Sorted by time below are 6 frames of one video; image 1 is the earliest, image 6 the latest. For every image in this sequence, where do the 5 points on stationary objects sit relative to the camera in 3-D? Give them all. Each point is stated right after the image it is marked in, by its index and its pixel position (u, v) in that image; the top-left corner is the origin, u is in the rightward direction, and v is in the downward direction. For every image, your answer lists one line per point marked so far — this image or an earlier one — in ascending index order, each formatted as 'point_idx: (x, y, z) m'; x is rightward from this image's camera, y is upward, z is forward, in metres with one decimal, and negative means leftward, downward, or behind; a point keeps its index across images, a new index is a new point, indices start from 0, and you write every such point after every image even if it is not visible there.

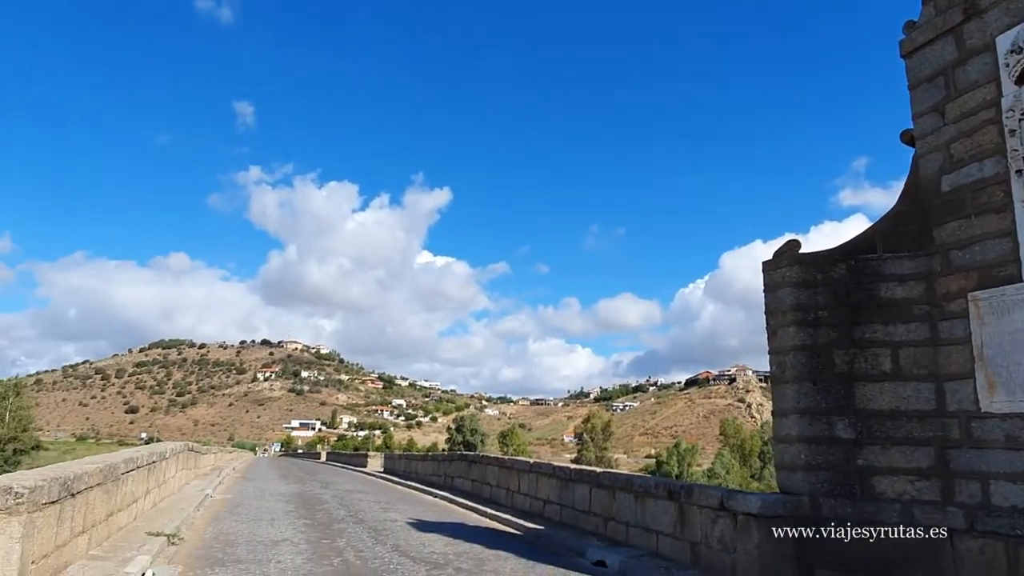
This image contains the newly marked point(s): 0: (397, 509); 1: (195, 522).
0: (-2.2, -4.2, +13.8) m
1: (-4.8, -3.6, +11.1) m
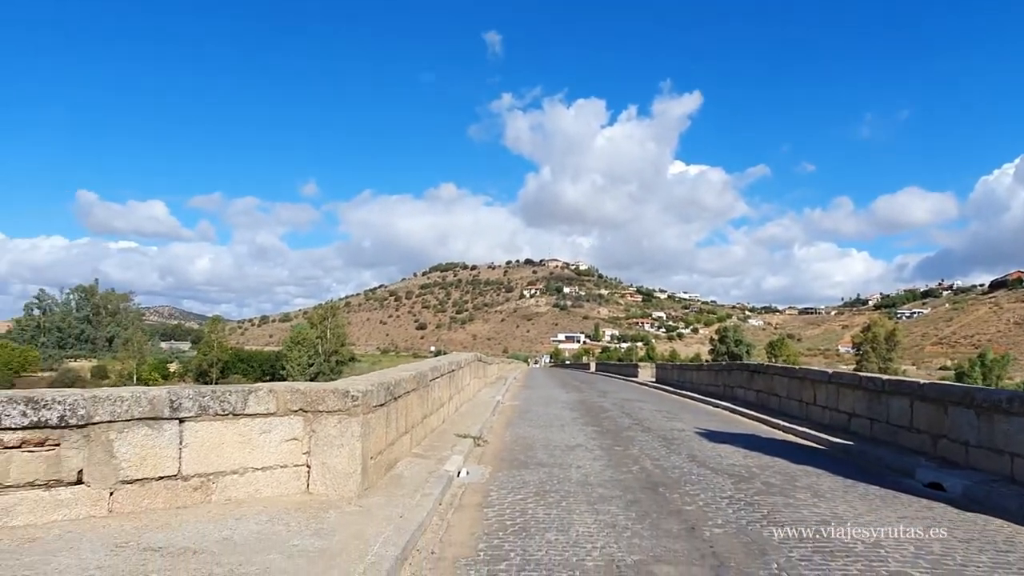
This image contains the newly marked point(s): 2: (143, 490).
0: (+3.1, -2.4, +13.5) m
1: (-0.3, -2.2, +11.8) m
2: (-2.5, -1.4, +4.9) m
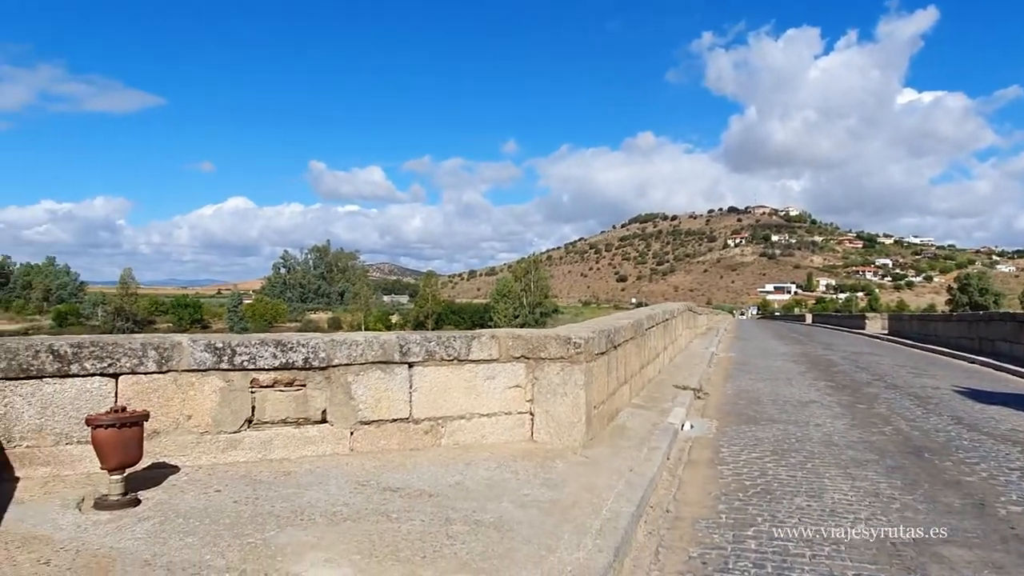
0: (+6.8, -1.4, +11.8) m
1: (+3.1, -1.4, +11.1) m
2: (-0.9, -1.0, +5.0) m
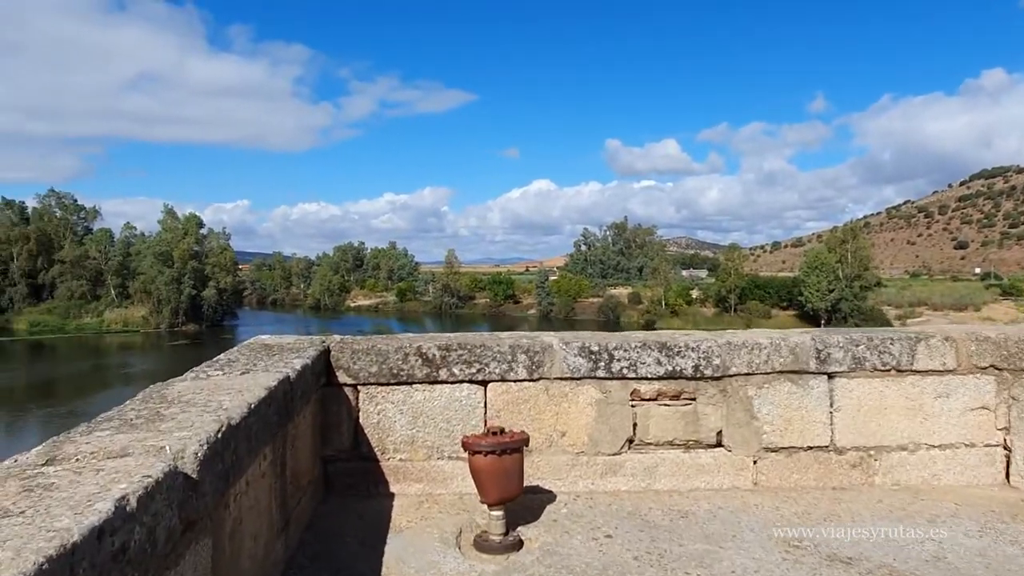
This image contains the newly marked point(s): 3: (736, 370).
0: (+11.3, -1.0, +7.1) m
1: (+7.5, -1.0, +7.9) m
2: (+1.5, -0.9, +3.8) m
3: (+1.2, -0.4, +3.8) m
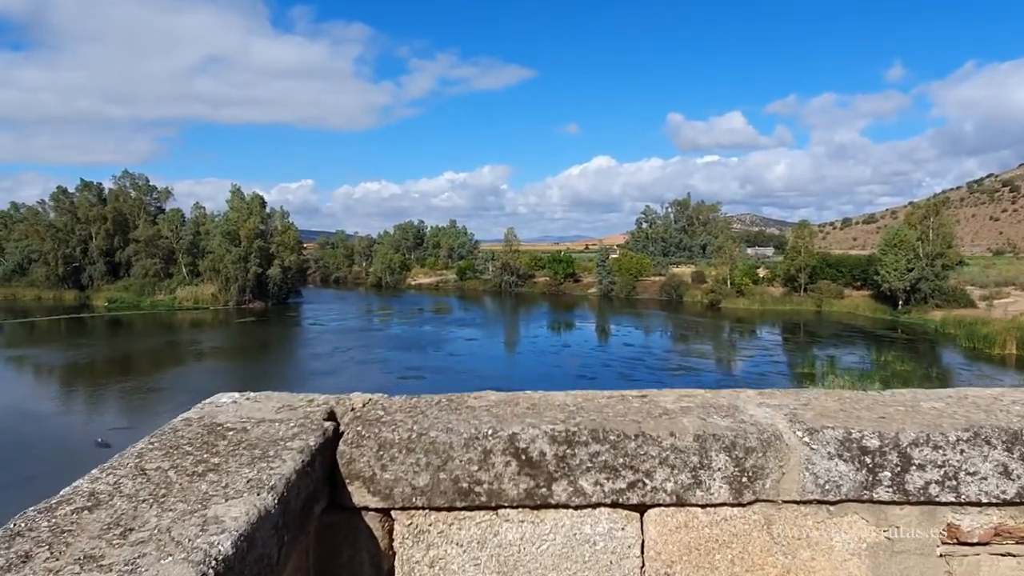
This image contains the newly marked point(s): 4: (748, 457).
0: (+12.0, -1.0, +4.3) m
1: (+8.3, -1.0, +5.4) m
2: (+1.9, -1.0, +1.8) m
3: (+1.6, -0.5, +1.8) m
4: (+0.5, -0.4, +1.8) m
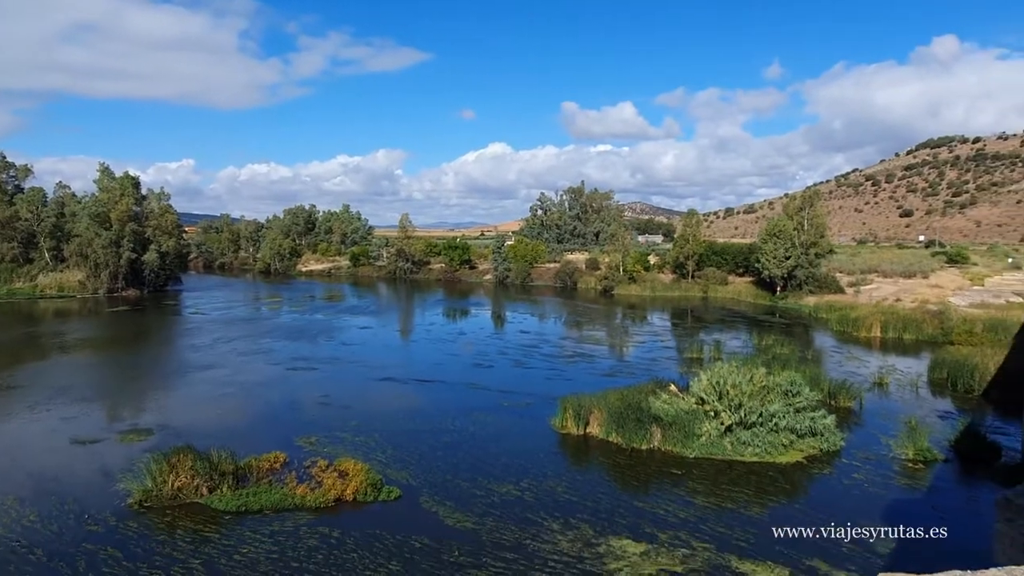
0: (+11.4, -1.1, +4.7) m
1: (+7.6, -1.1, +5.3) m
2: (+1.8, -1.1, +0.8) m
3: (+1.5, -0.6, +0.7) m
4: (+0.4, -0.6, +0.6) m
